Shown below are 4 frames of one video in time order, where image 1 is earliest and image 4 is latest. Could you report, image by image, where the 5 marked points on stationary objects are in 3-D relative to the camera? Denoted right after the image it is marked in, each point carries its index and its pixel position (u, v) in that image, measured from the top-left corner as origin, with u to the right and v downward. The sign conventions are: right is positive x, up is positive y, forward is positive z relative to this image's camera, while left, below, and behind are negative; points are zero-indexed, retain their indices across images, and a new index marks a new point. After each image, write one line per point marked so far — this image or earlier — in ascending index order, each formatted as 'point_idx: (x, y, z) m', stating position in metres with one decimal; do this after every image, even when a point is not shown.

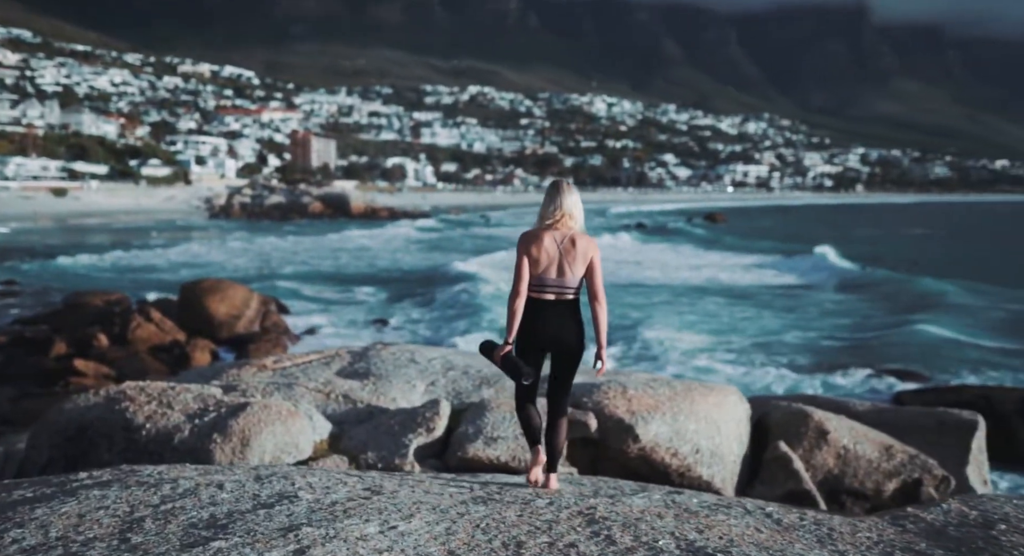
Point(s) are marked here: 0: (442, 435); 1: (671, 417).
0: (-0.4, -1.0, +5.7) m
1: (+1.0, -0.9, +5.8) m
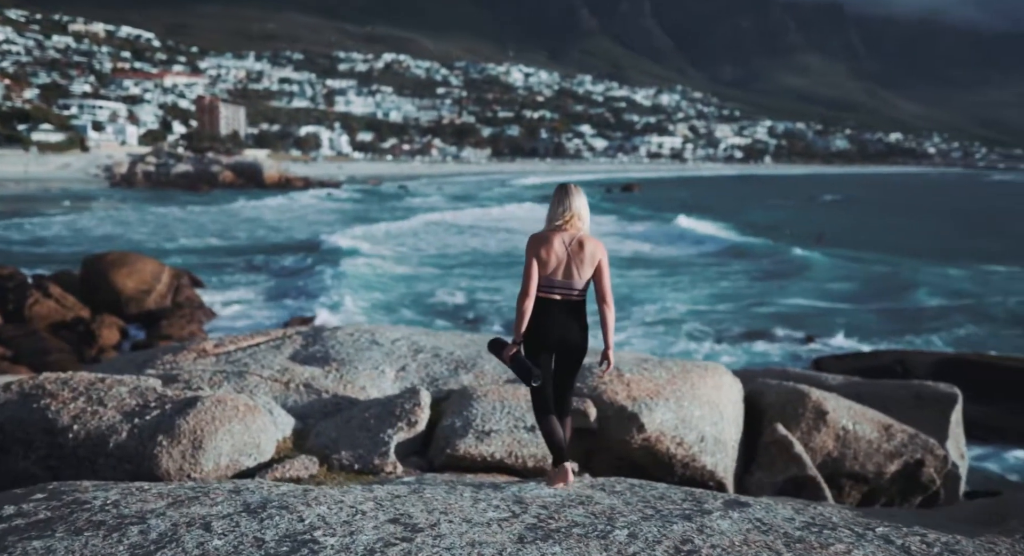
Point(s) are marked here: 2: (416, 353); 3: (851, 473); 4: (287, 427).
0: (-0.5, -0.8, +5.0) m
1: (+1.0, -0.7, +5.3) m
2: (-0.7, -0.5, +6.2) m
3: (+2.3, -1.3, +6.1) m
4: (-1.2, -0.8, +5.0) m
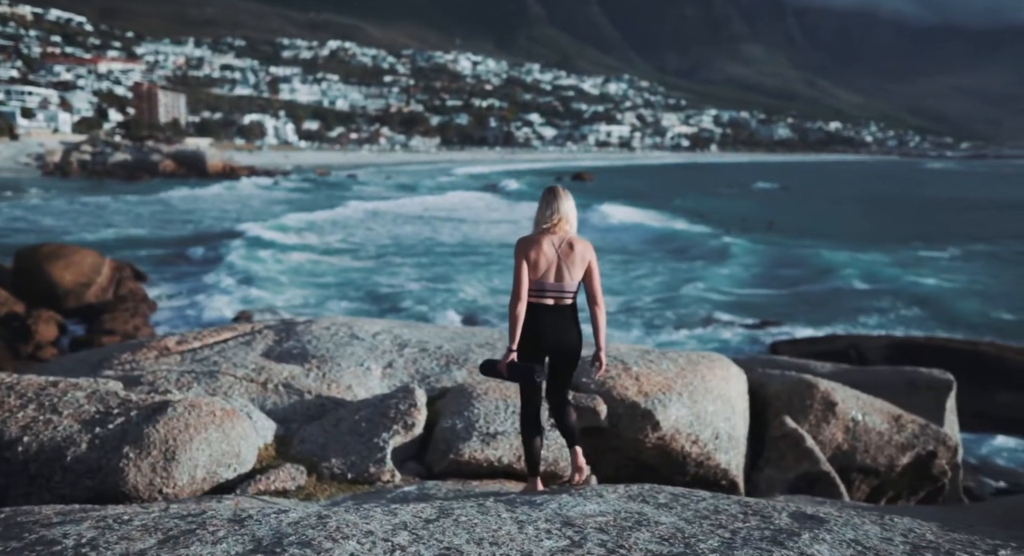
0: (-0.5, -0.8, +4.5) m
1: (+1.0, -0.7, +4.9) m
2: (-0.7, -0.4, +5.8) m
3: (+2.3, -1.2, +5.8) m
4: (-1.2, -0.8, +4.5) m
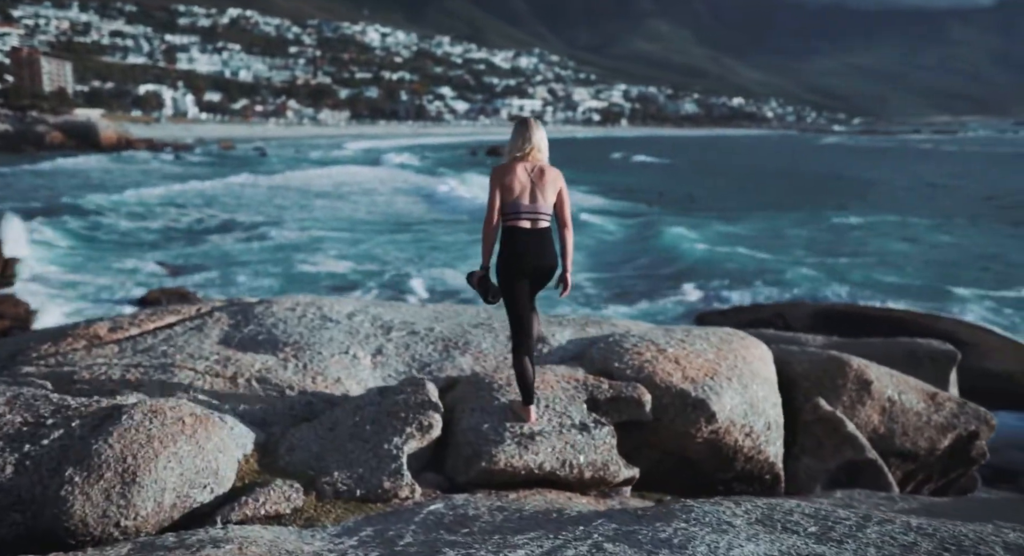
0: (-0.3, -0.6, +3.7) m
1: (+1.1, -0.5, +4.2) m
2: (-0.7, -0.3, +4.9) m
3: (+2.3, -1.0, +5.3) m
4: (-1.0, -0.6, +3.6) m
